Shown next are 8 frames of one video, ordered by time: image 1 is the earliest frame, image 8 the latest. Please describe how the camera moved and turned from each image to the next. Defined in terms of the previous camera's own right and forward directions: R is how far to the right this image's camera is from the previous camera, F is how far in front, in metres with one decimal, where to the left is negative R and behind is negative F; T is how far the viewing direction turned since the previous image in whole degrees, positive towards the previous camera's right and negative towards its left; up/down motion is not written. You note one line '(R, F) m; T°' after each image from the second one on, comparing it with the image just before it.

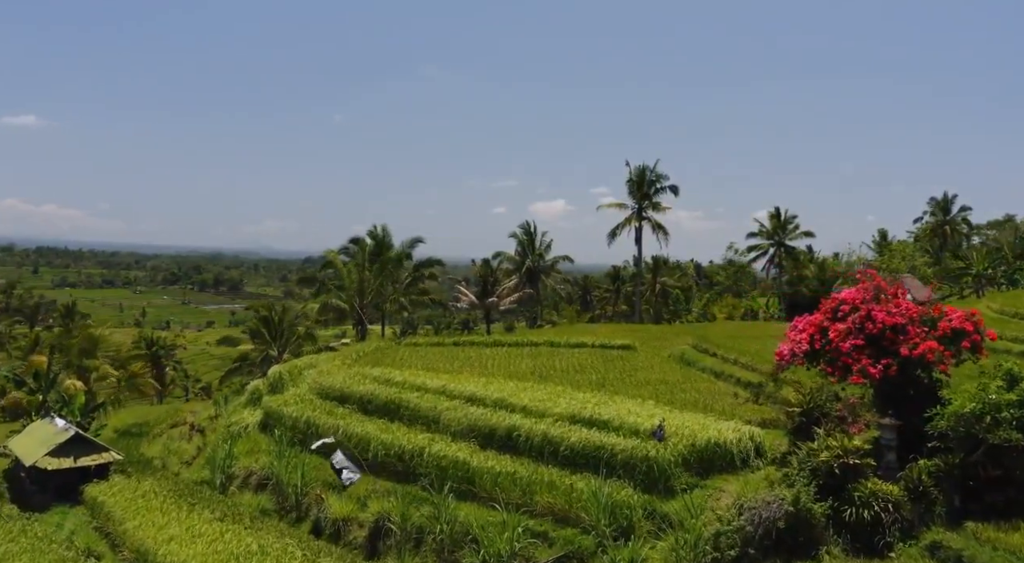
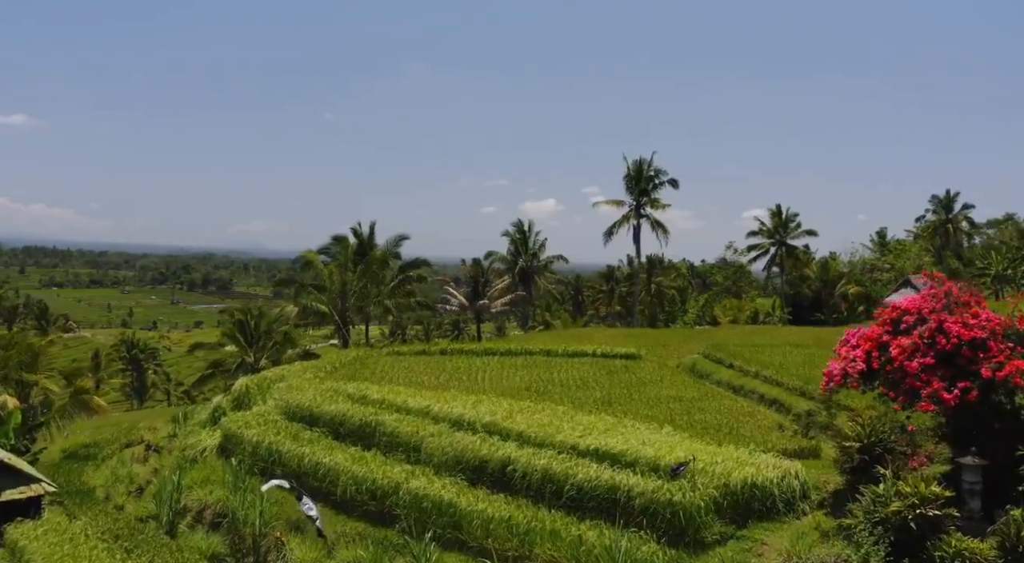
(0.0, +2.6) m; +1°
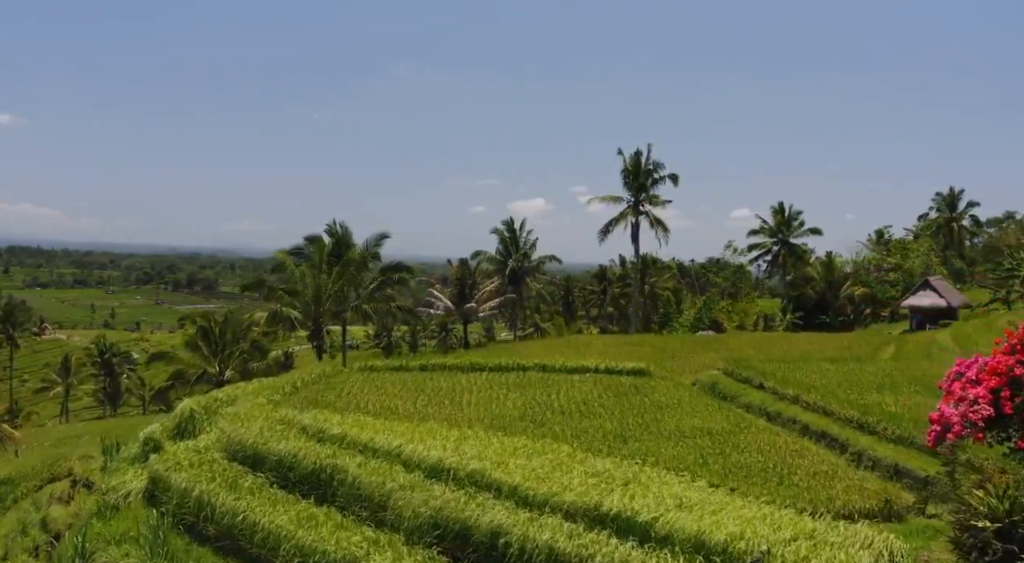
(-0.1, +3.5) m; +1°
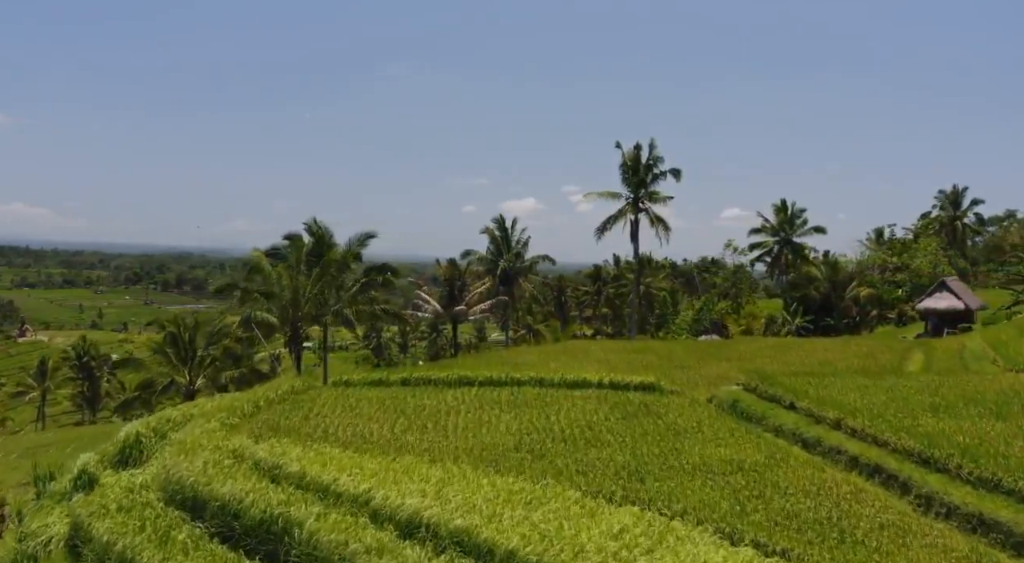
(0.0, +2.6) m; +1°
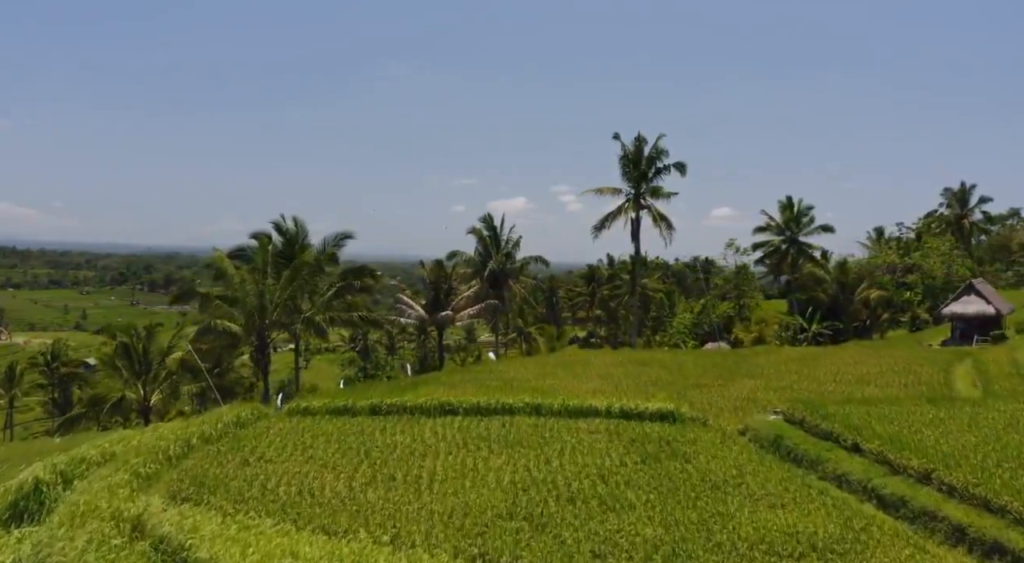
(0.0, +3.5) m; +1°
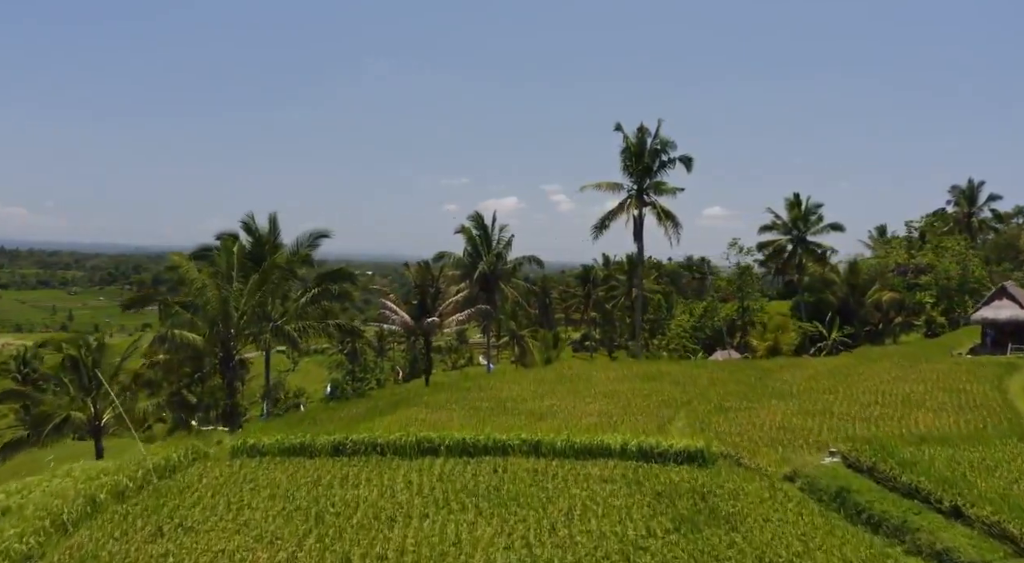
(0.0, +3.2) m; 0°
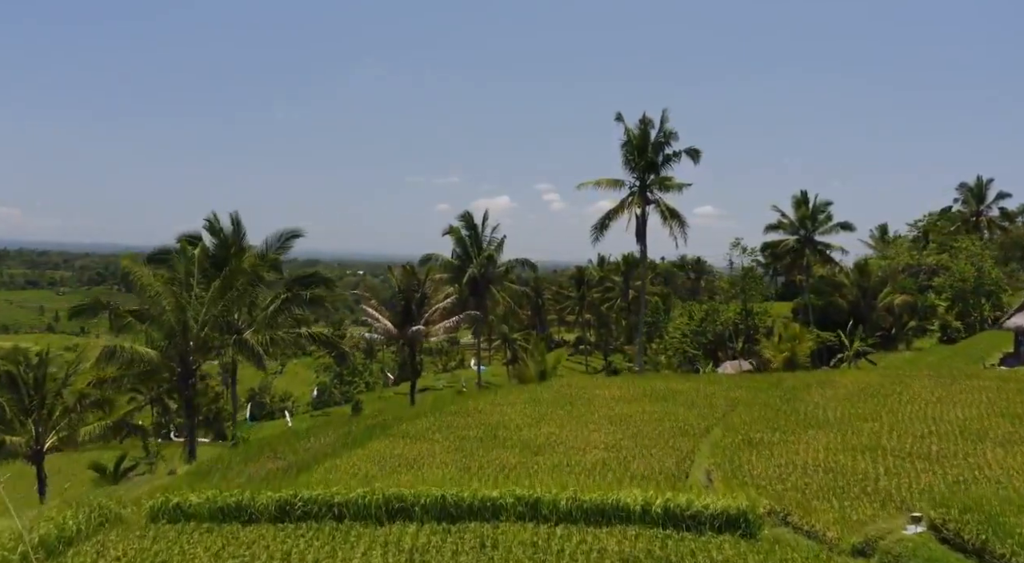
(0.0, +3.0) m; 0°
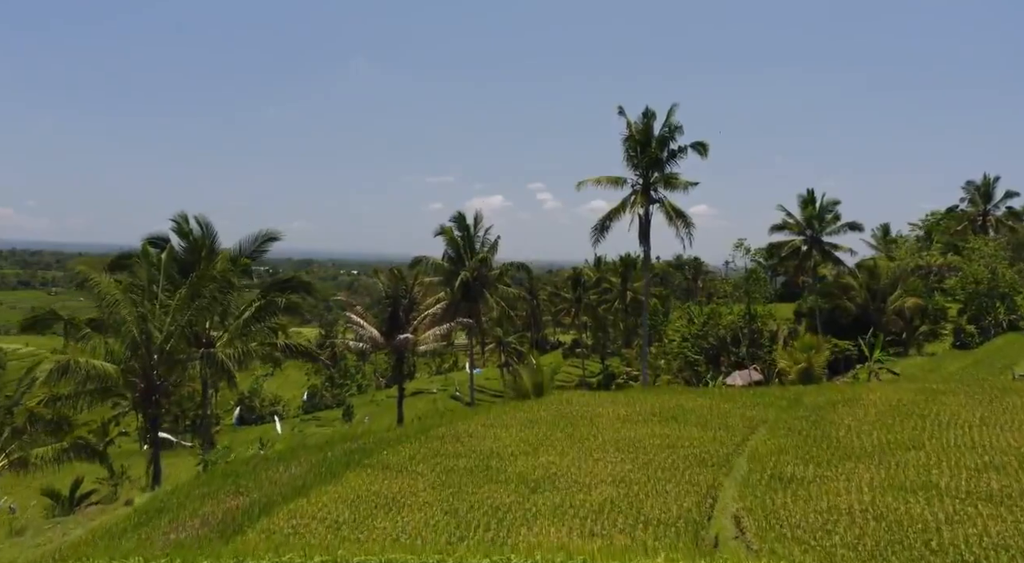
(0.0, +2.2) m; 0°
